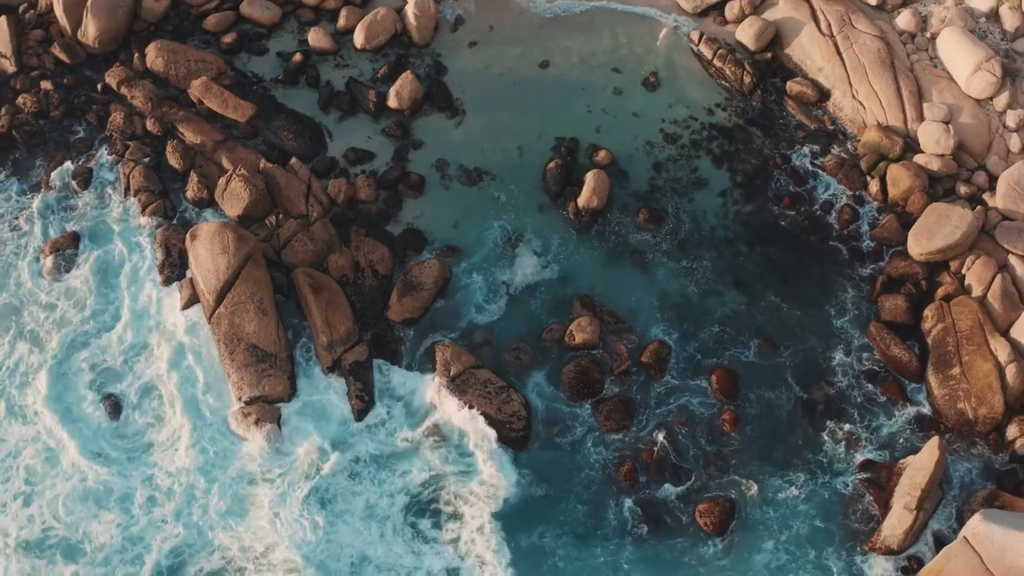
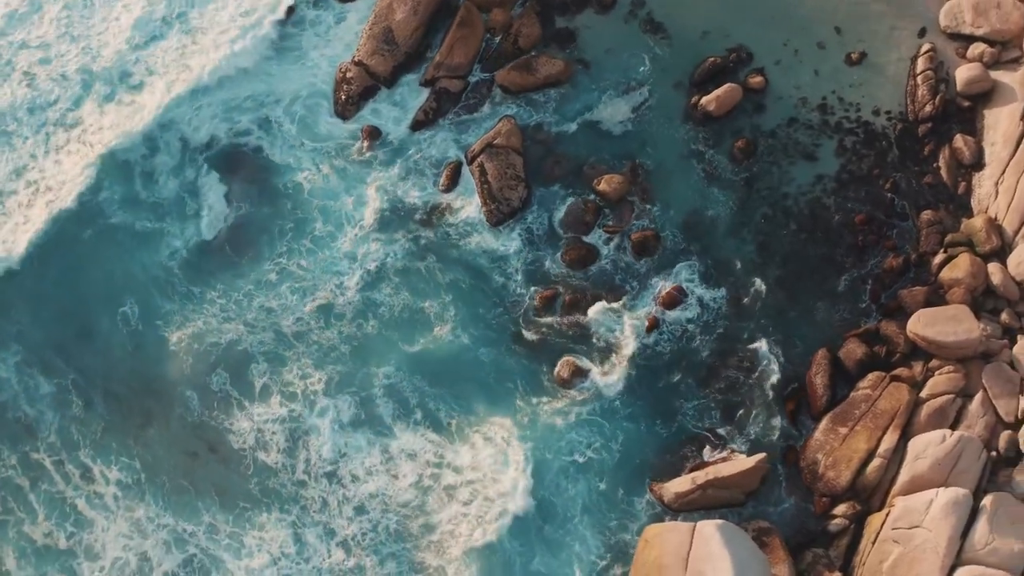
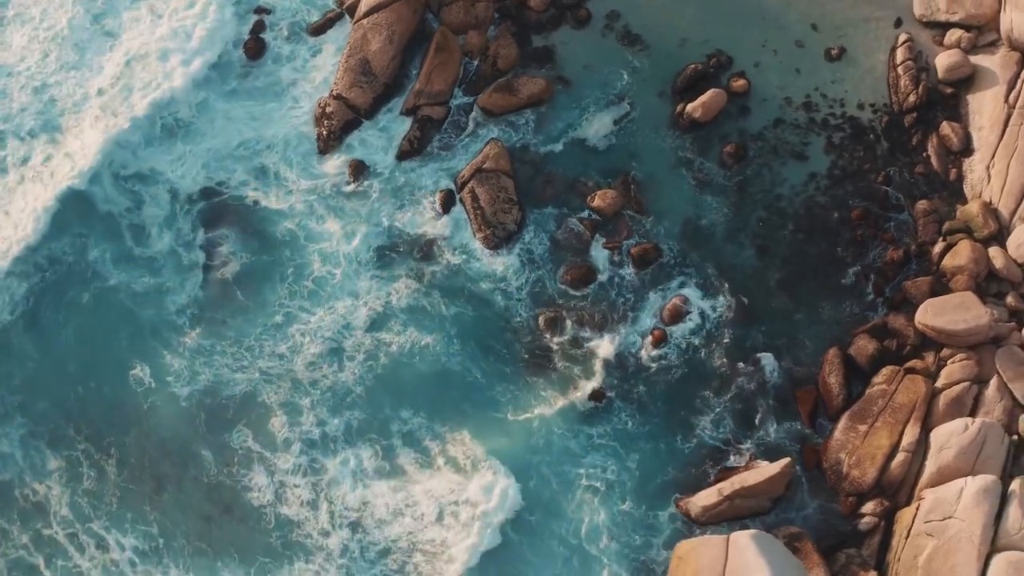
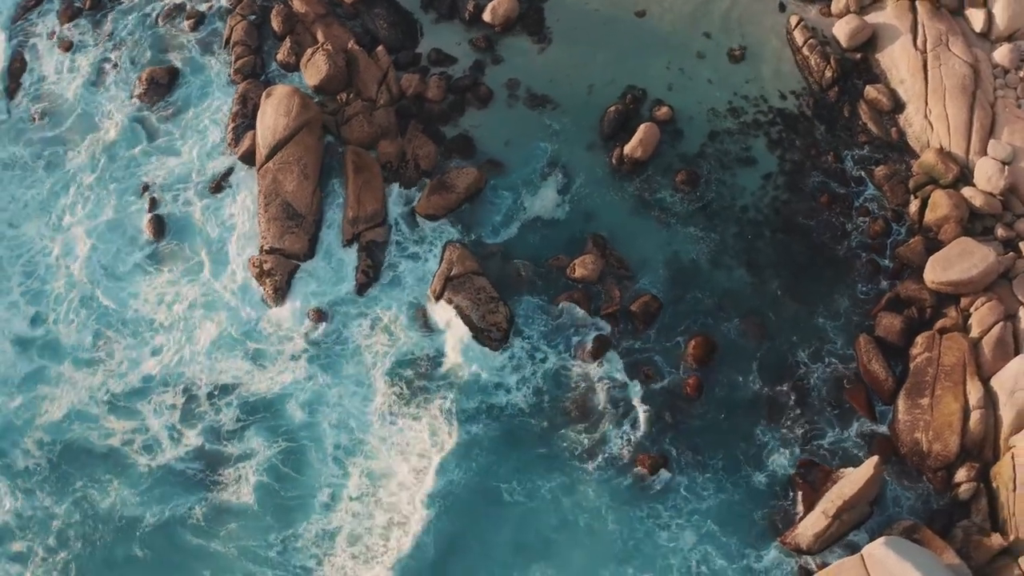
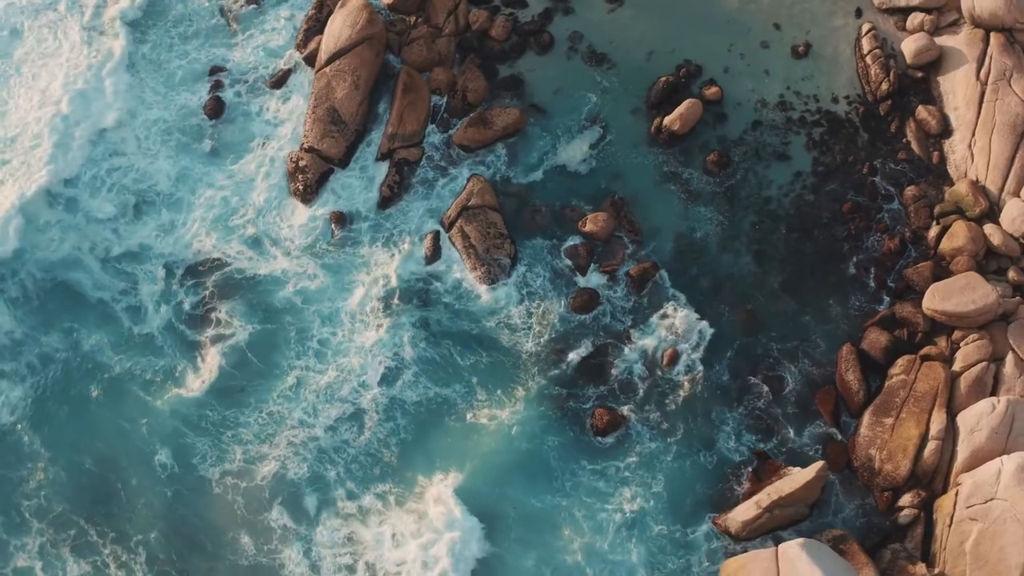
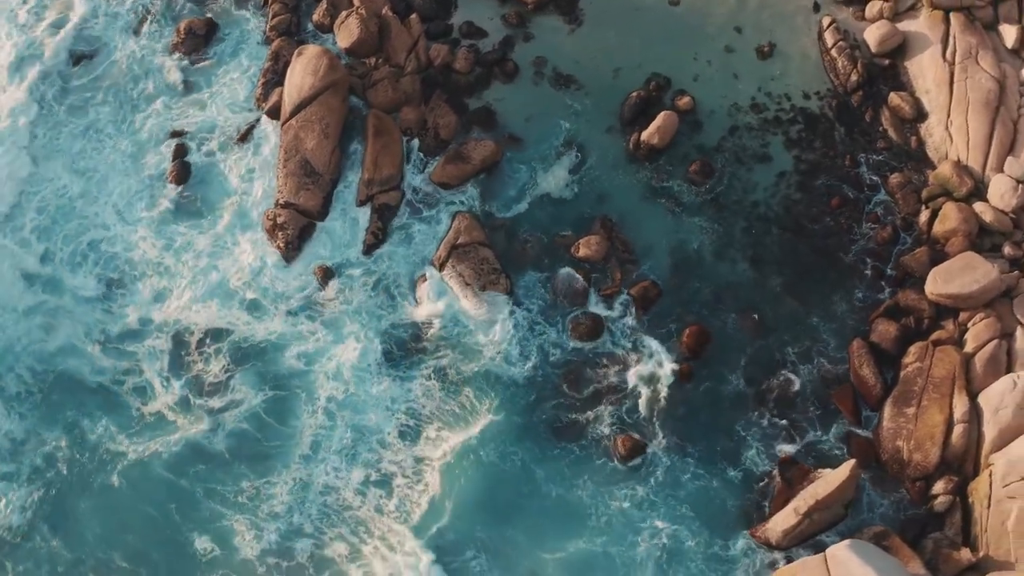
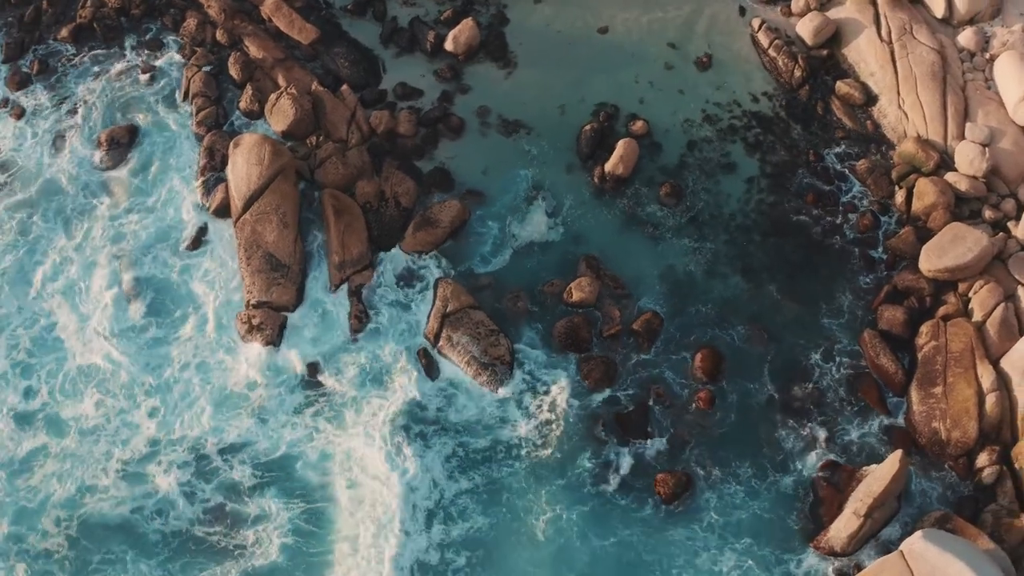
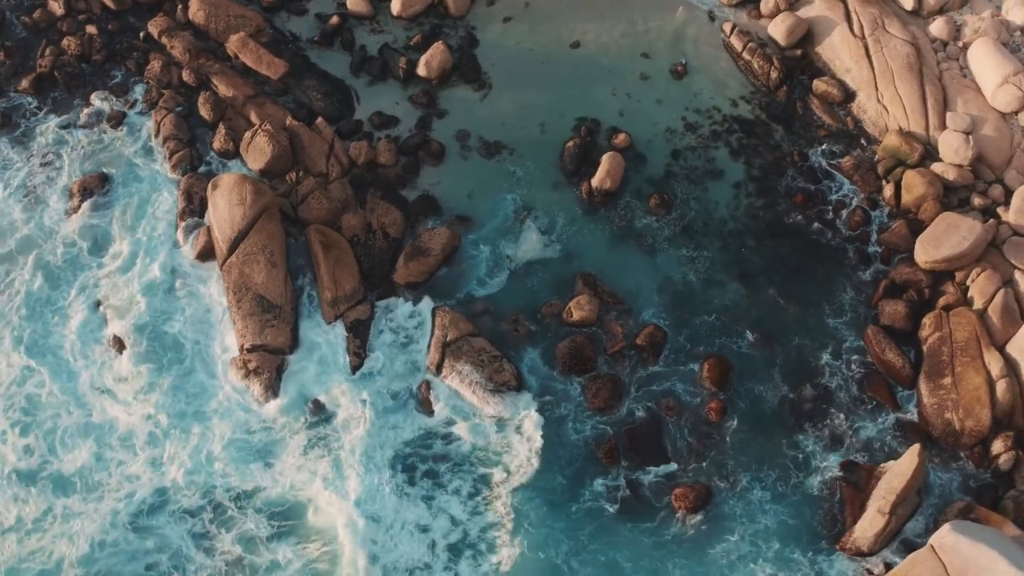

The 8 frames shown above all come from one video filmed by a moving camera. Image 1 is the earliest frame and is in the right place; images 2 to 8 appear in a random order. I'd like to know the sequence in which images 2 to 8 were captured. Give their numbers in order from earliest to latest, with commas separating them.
8, 7, 4, 6, 5, 3, 2
